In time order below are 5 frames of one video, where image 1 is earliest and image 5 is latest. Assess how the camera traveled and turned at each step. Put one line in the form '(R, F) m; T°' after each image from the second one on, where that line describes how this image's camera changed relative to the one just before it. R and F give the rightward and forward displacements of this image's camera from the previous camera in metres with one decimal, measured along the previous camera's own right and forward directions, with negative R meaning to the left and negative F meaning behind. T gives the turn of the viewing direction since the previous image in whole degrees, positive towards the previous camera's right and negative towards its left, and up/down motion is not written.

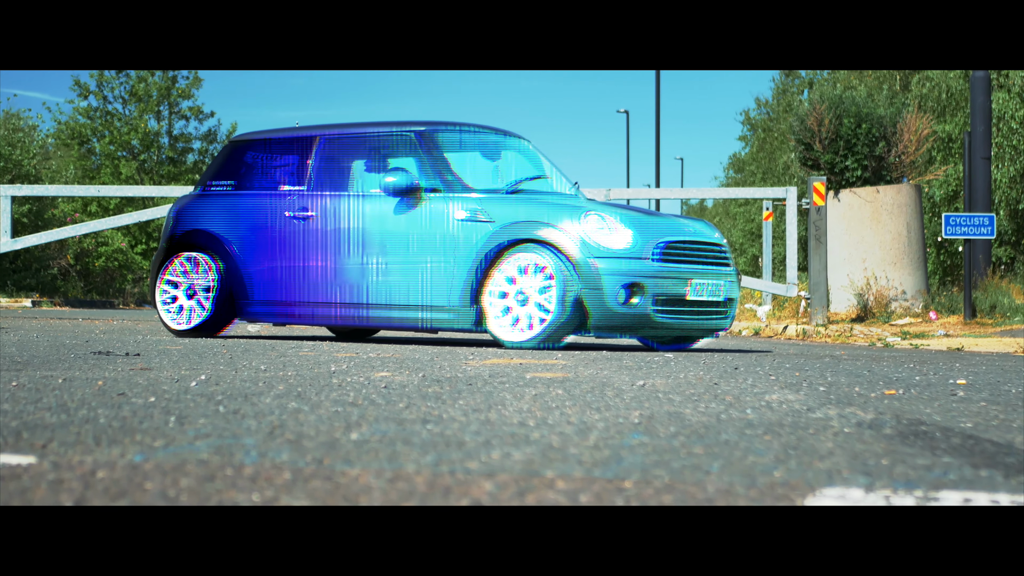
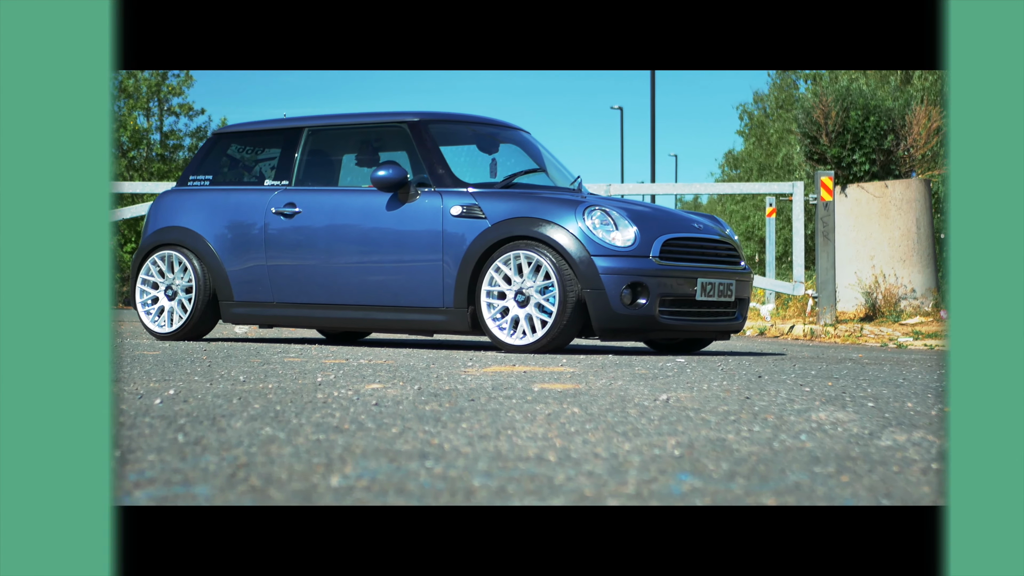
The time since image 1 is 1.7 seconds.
(0.0, +0.4) m; 0°
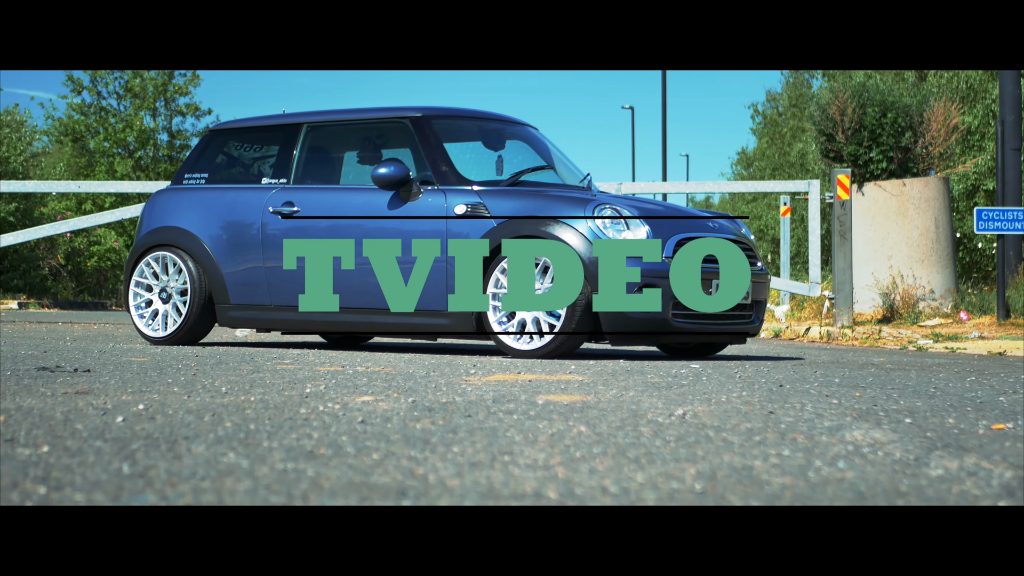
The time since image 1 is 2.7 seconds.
(0.0, +0.3) m; -1°
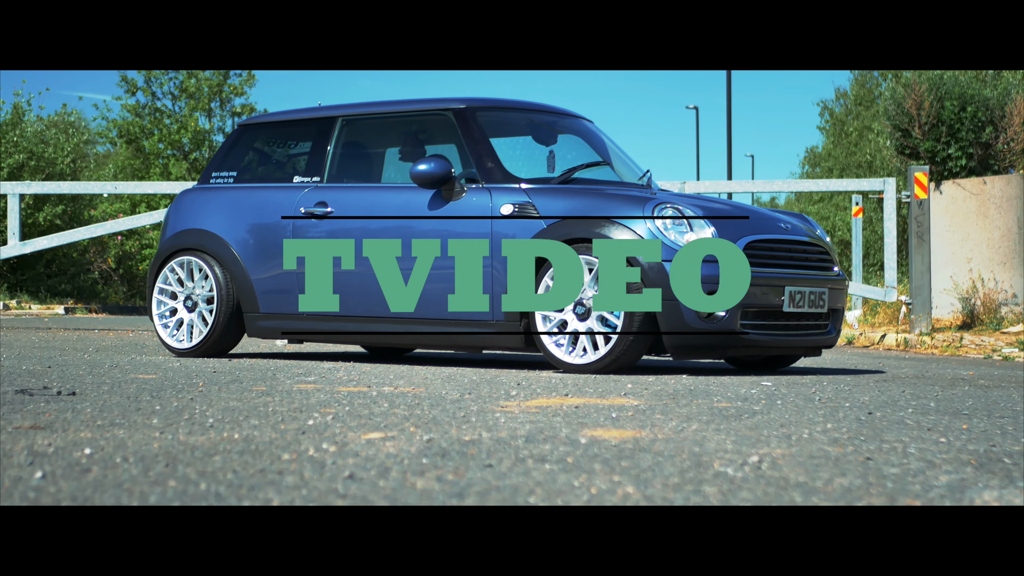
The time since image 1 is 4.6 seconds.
(+0.1, +0.6) m; -3°
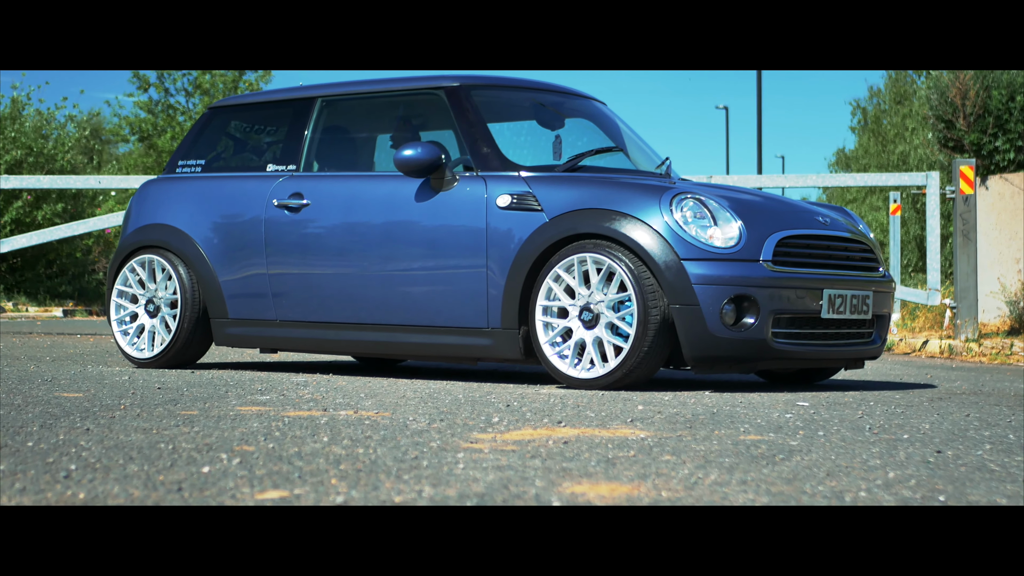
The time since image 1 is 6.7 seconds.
(+0.2, +0.8) m; -2°
